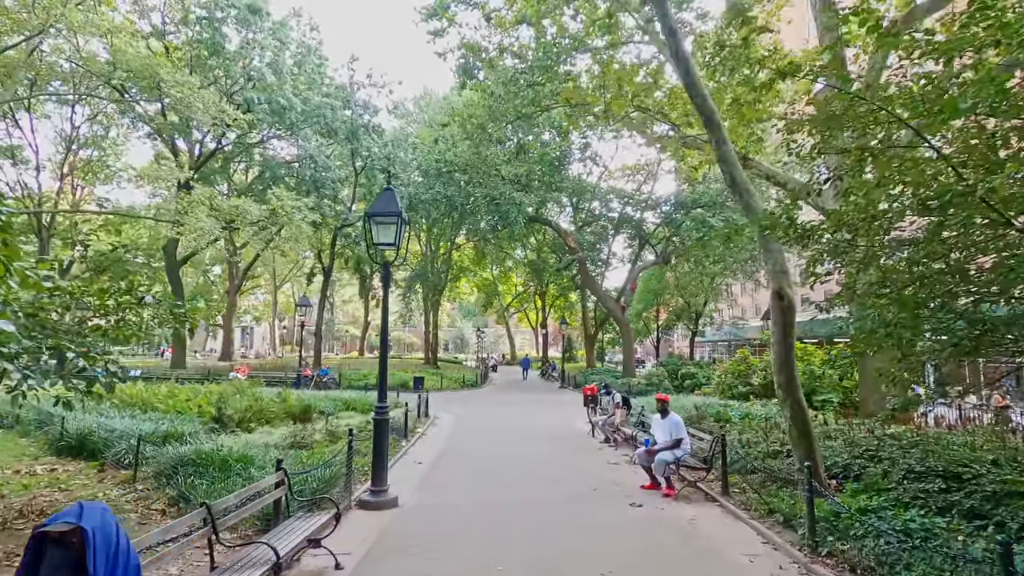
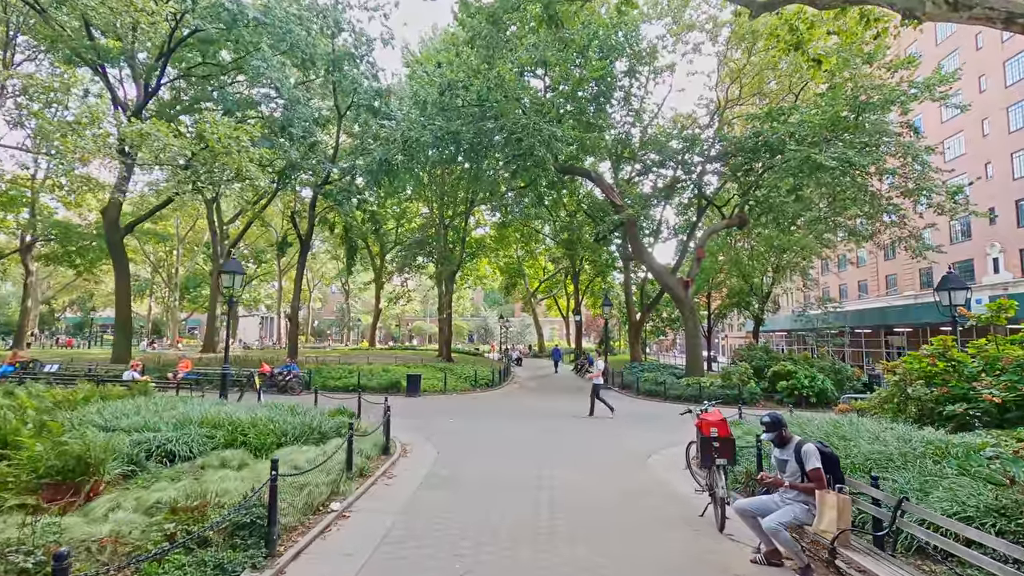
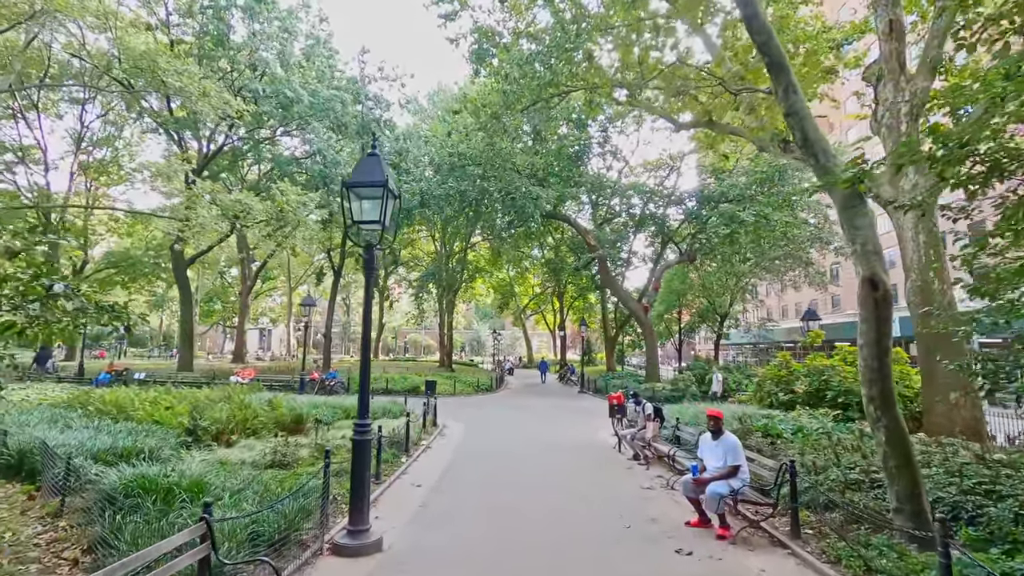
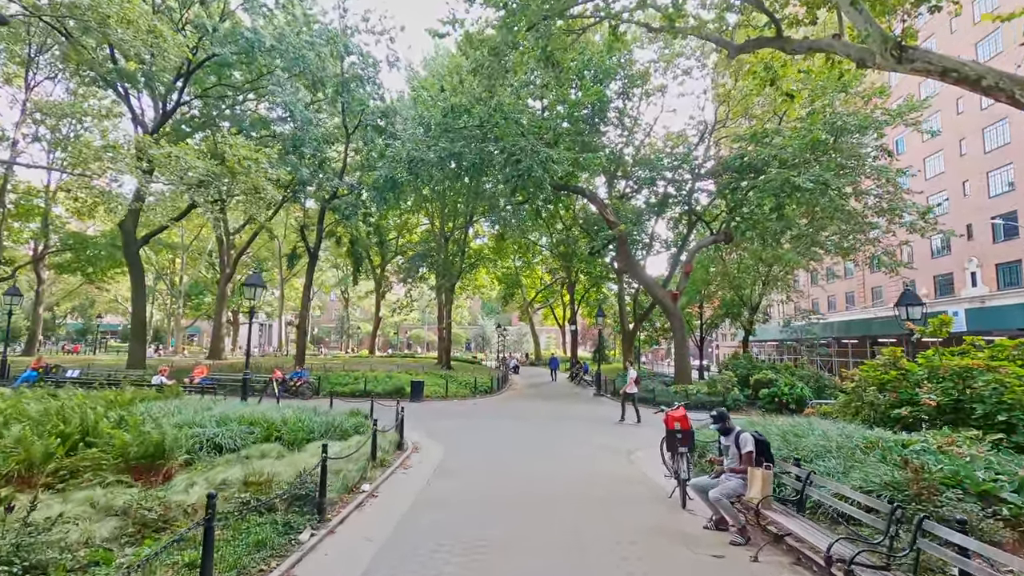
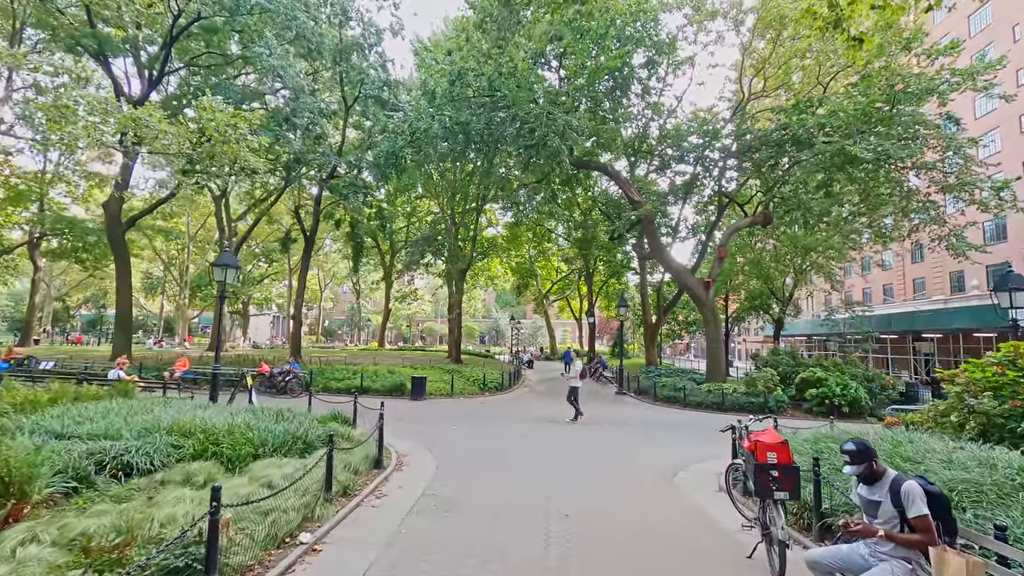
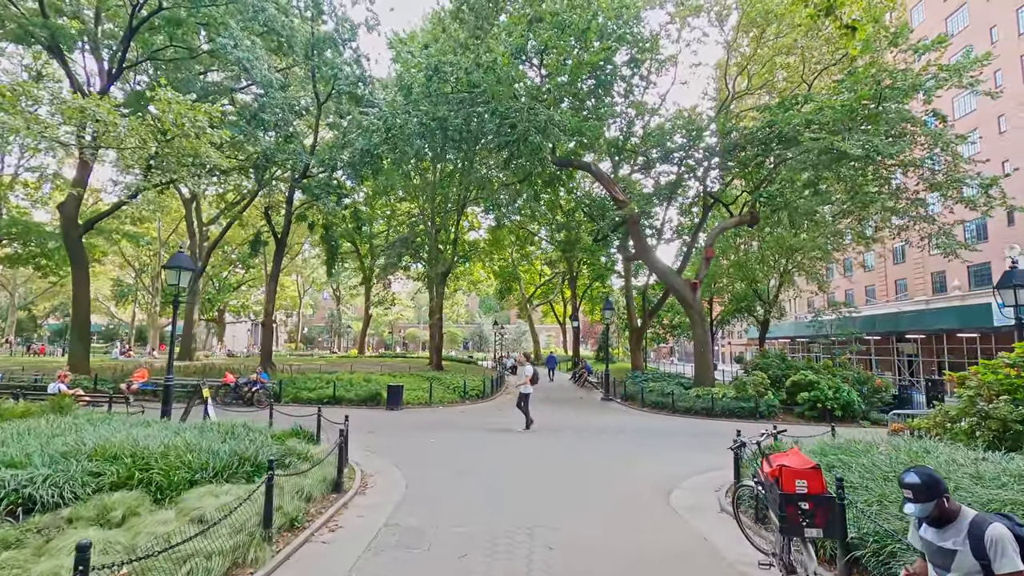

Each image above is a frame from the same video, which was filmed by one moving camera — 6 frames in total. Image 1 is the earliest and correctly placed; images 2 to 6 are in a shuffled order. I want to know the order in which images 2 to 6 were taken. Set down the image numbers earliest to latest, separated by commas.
3, 4, 2, 5, 6
